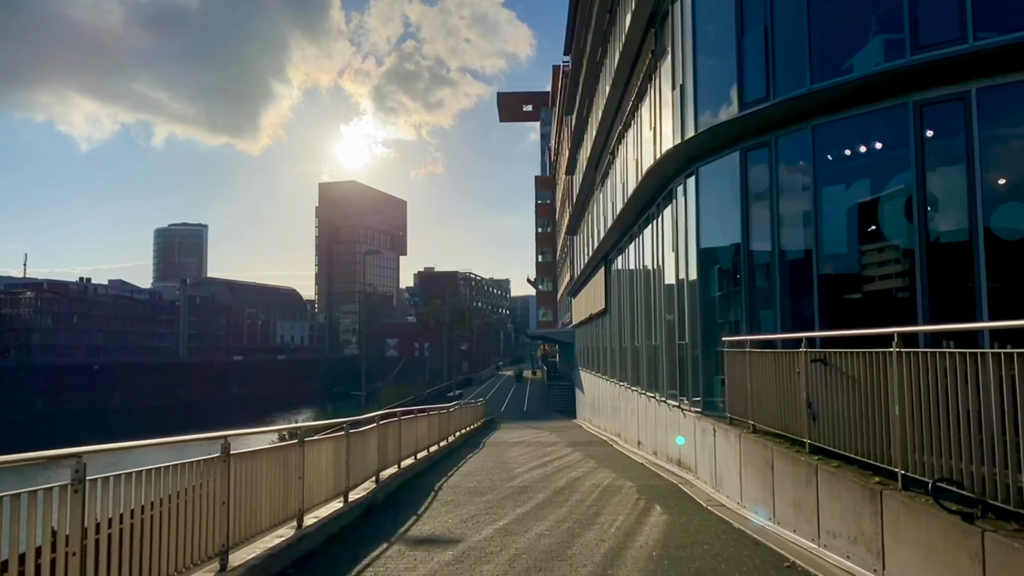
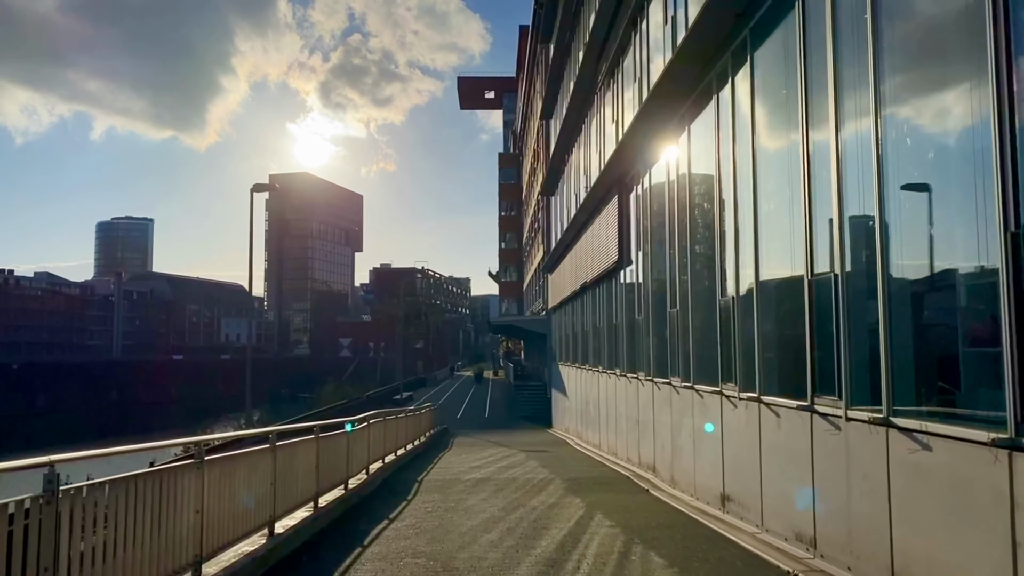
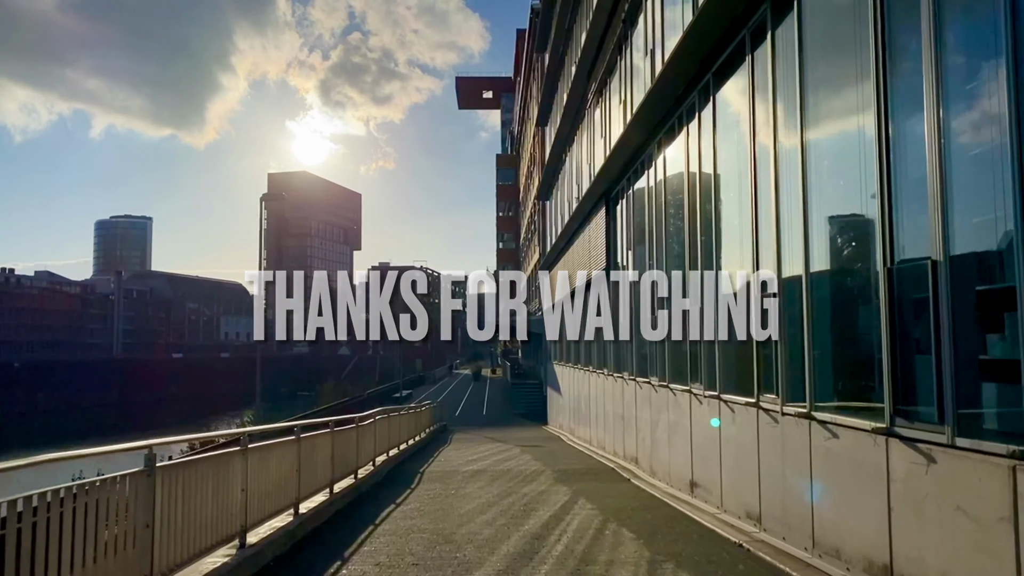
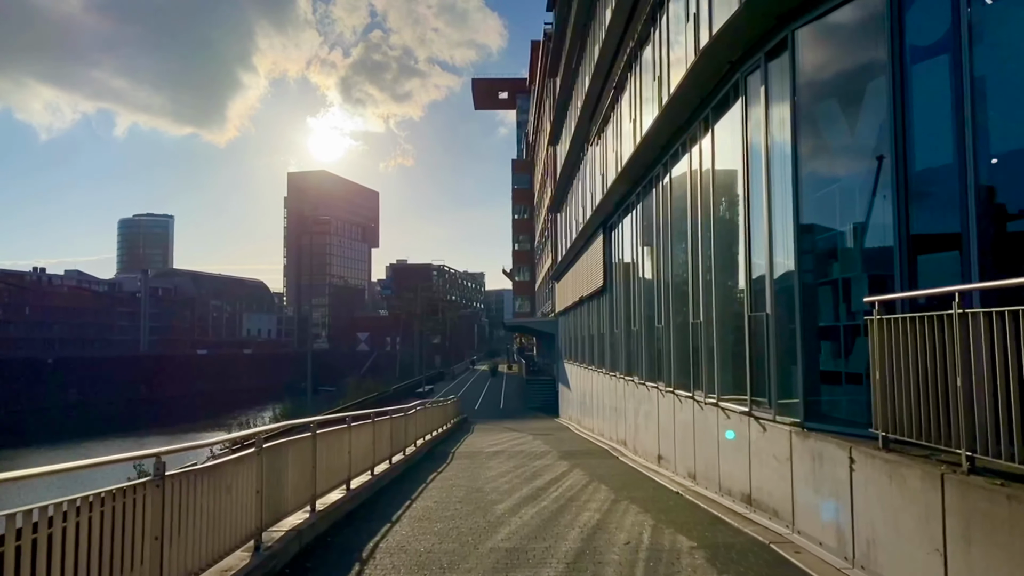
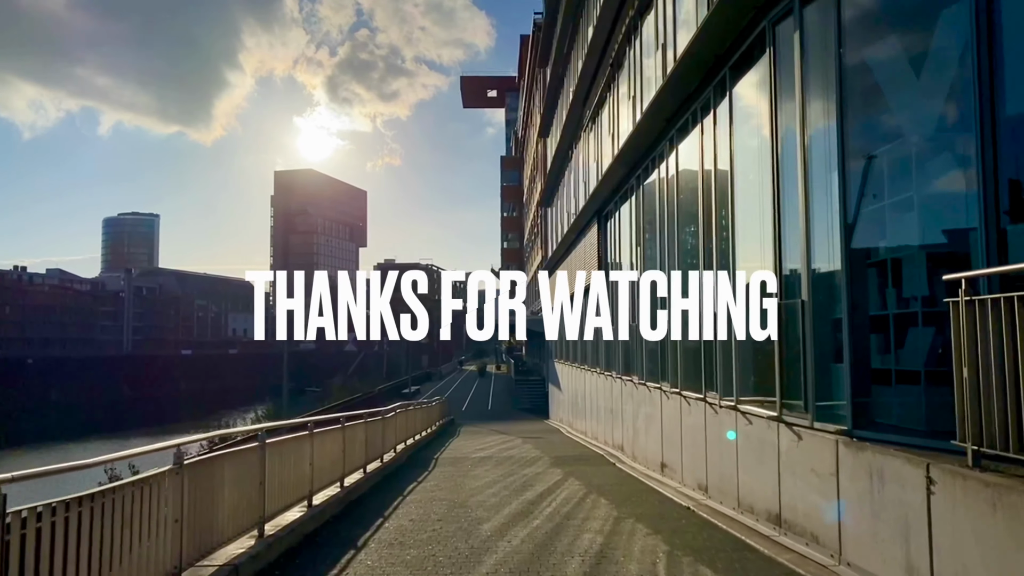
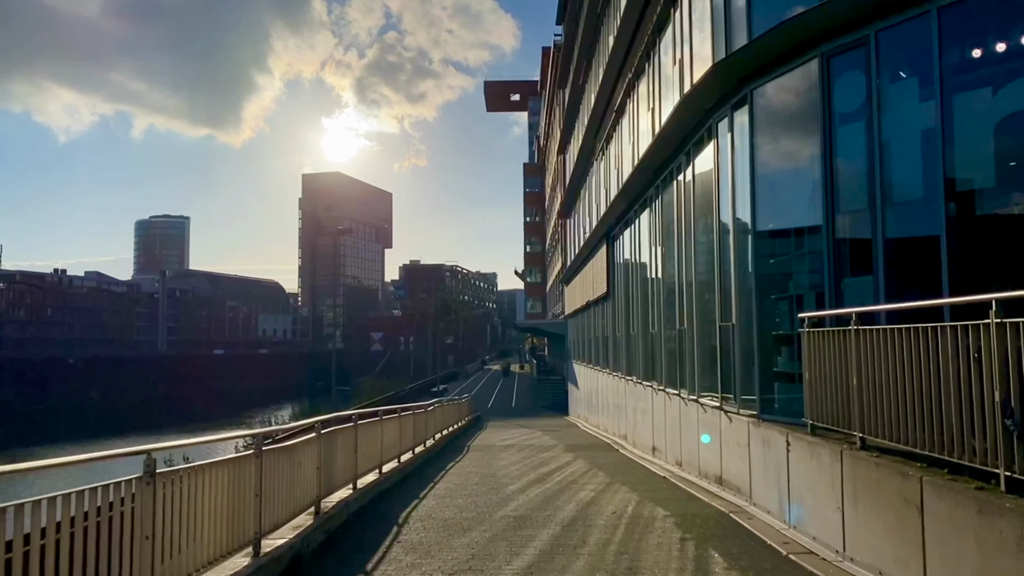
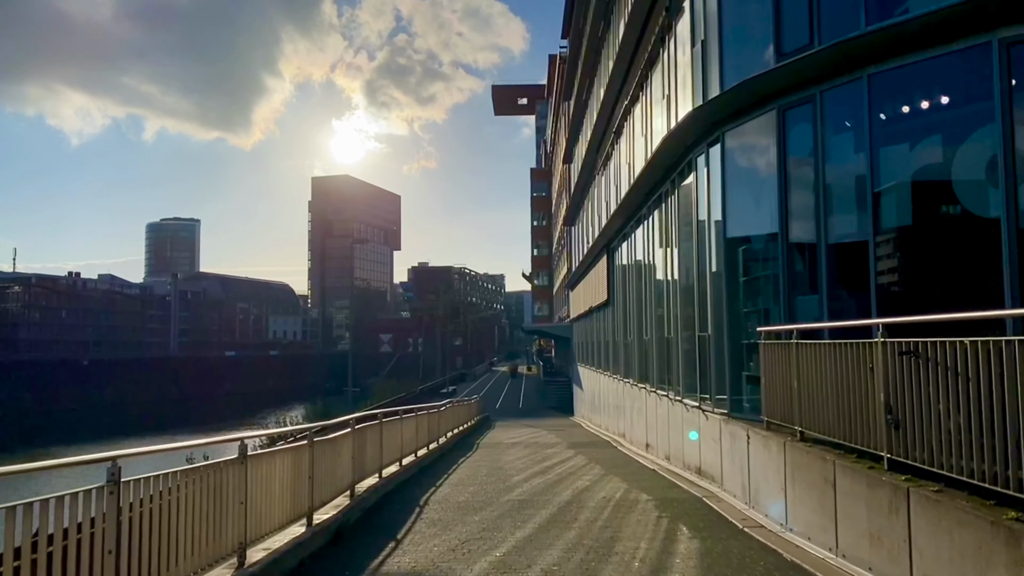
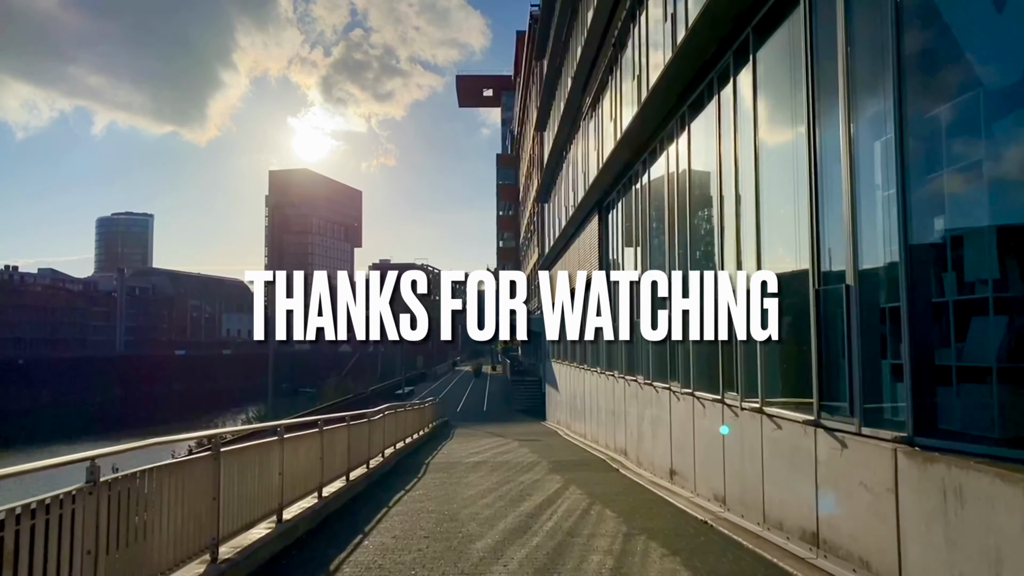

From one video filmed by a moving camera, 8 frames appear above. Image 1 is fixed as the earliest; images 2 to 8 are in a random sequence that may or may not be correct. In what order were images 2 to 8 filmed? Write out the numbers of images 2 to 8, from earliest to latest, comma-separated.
7, 6, 4, 5, 8, 3, 2
